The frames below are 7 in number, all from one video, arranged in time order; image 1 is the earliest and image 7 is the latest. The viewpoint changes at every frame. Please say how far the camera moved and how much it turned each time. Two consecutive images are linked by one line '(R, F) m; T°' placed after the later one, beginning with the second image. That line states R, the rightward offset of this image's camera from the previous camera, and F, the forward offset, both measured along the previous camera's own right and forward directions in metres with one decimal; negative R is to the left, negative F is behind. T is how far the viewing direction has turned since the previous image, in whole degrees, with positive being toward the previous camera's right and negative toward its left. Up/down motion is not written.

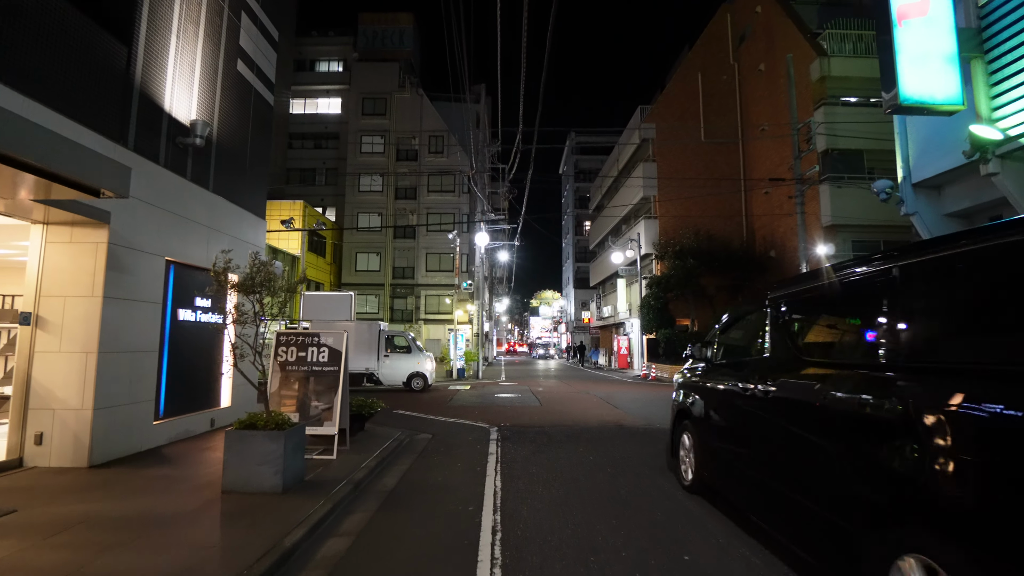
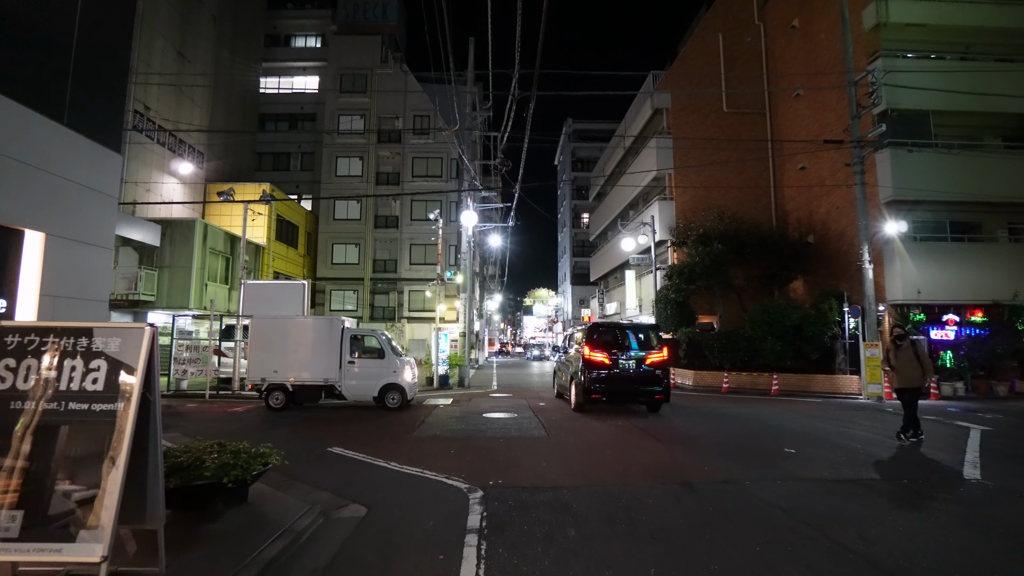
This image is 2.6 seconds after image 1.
(0.0, +4.0) m; +1°
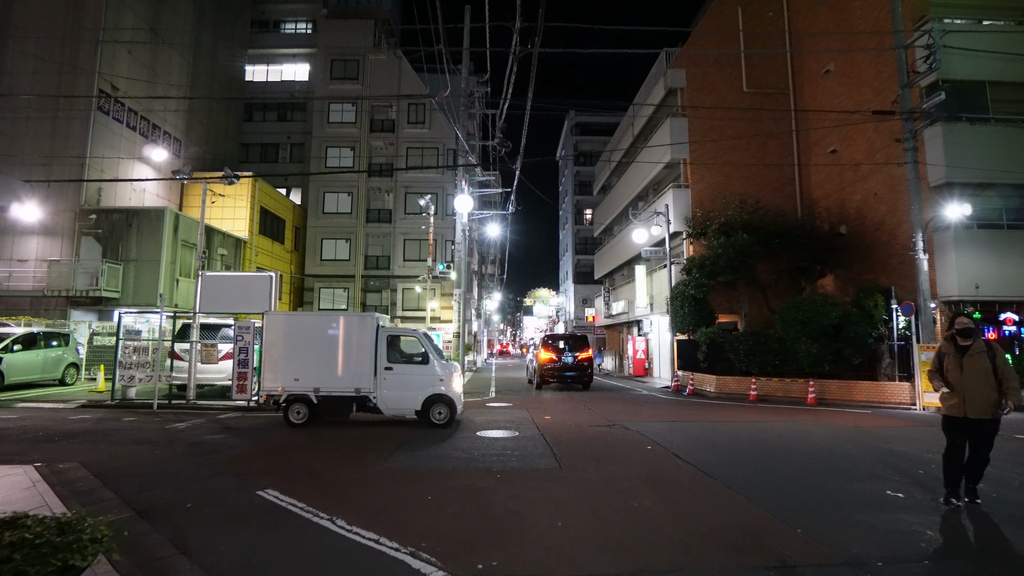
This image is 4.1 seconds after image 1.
(0.0, +2.2) m; 0°
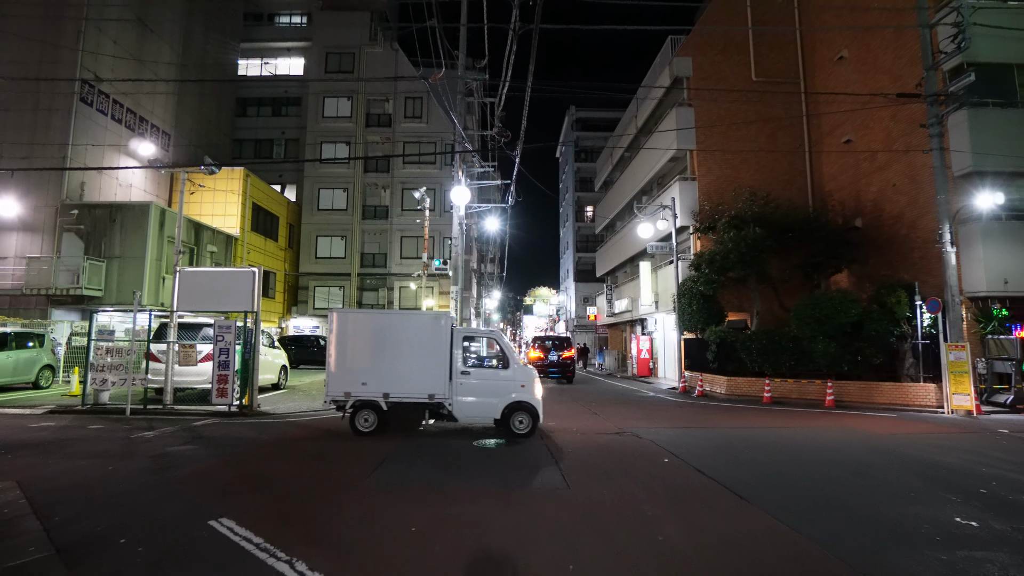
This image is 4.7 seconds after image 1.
(0.0, +0.9) m; 0°
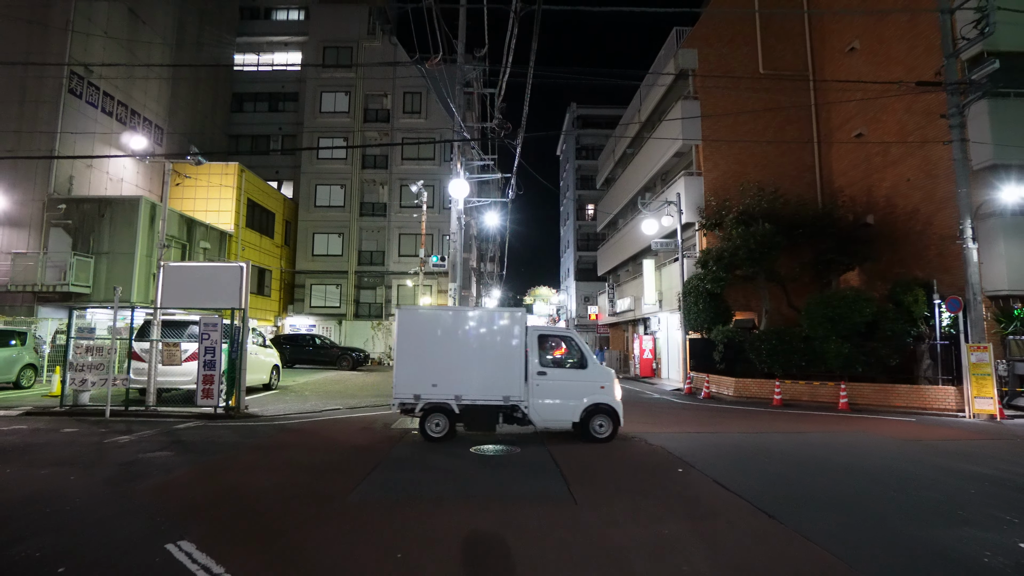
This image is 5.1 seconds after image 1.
(0.0, +0.6) m; 0°
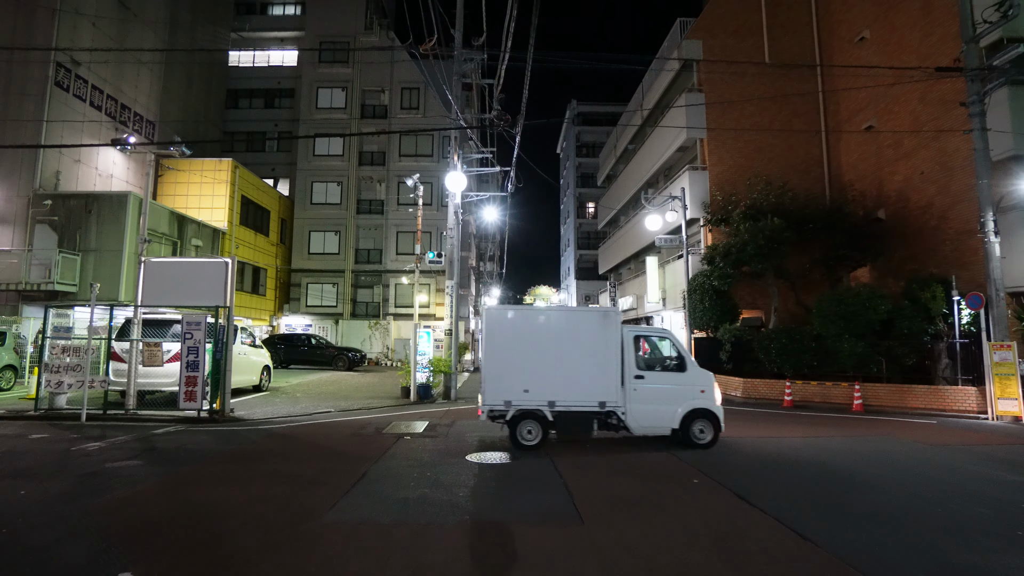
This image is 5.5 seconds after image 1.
(0.0, +0.6) m; 0°
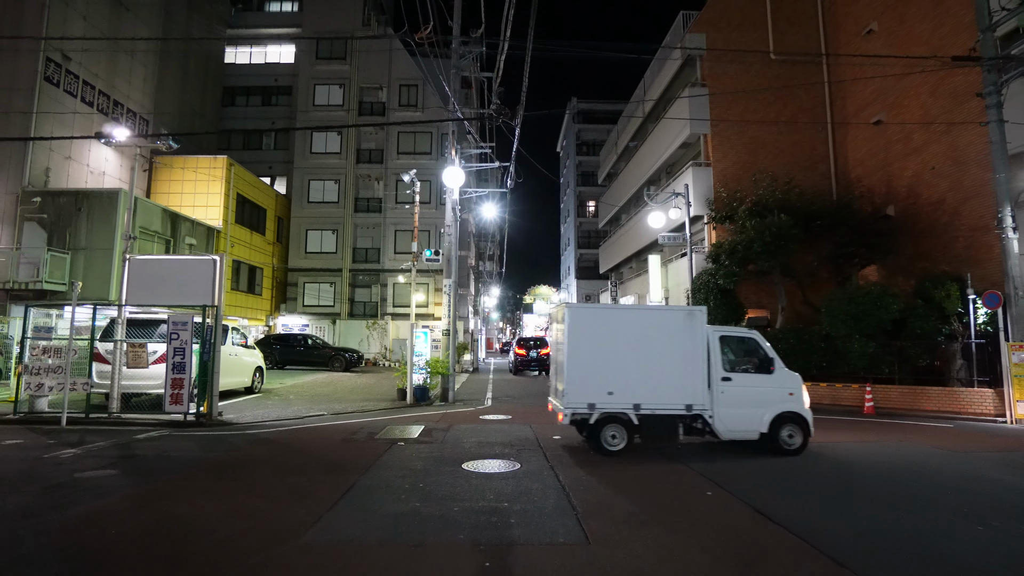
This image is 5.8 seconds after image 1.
(0.0, +0.5) m; 0°
